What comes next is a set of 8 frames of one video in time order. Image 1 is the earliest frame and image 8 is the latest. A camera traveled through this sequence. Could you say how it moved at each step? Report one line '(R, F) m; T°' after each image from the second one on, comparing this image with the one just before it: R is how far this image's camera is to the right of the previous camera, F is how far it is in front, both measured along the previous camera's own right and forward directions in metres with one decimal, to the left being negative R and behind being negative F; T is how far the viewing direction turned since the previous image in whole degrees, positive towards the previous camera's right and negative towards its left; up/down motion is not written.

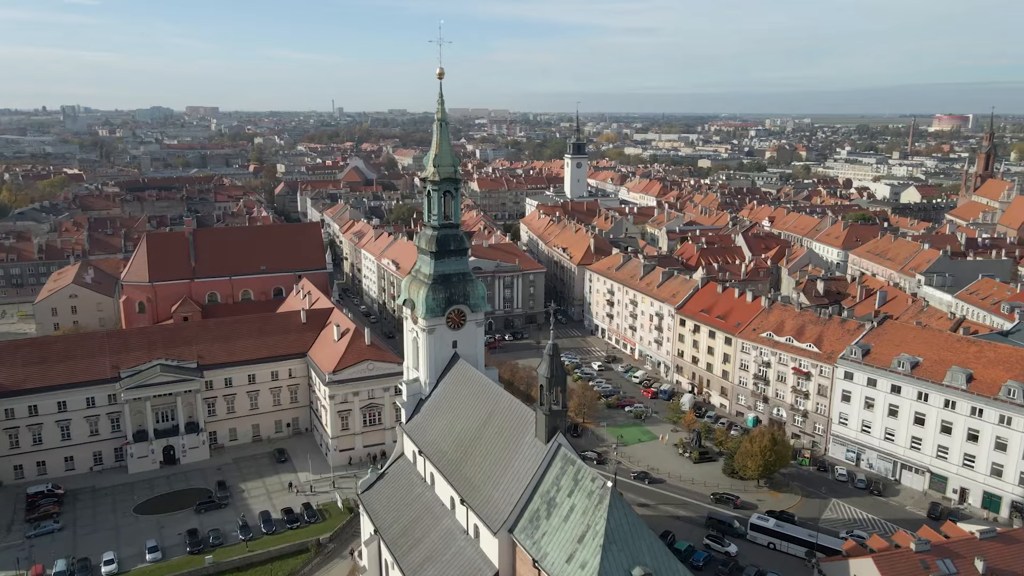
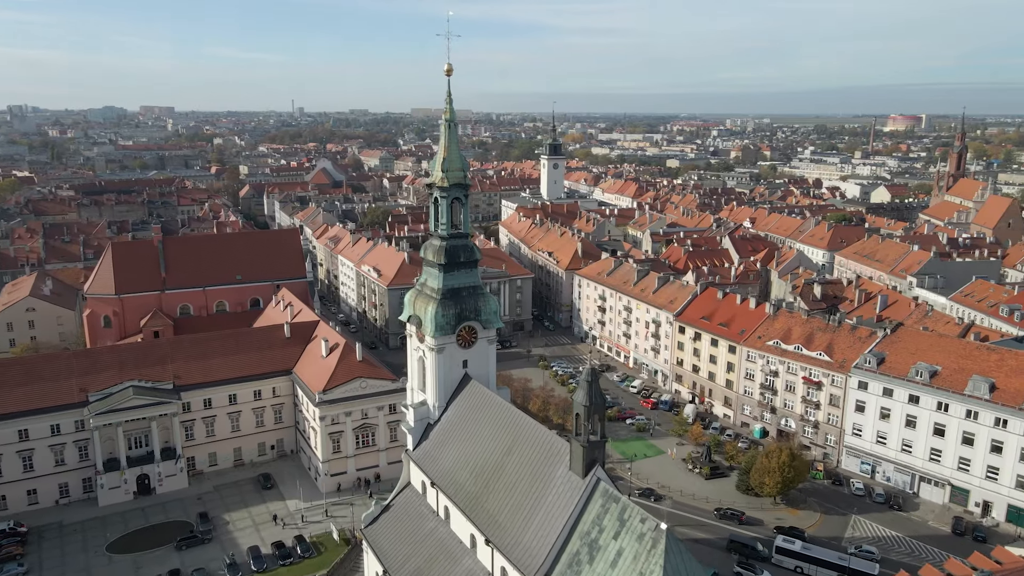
(-2.3, +2.8) m; +3°
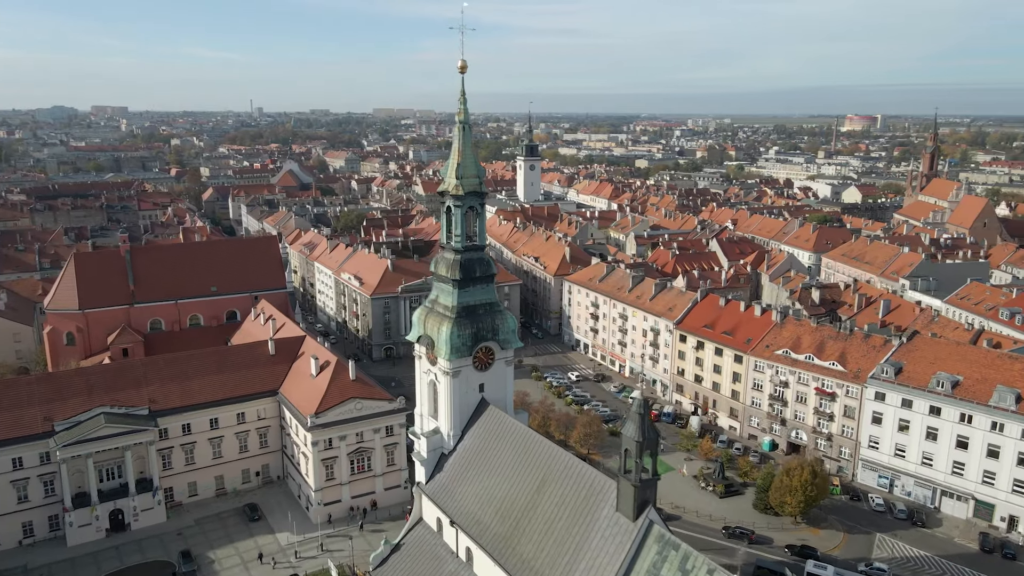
(-2.3, +2.8) m; +3°
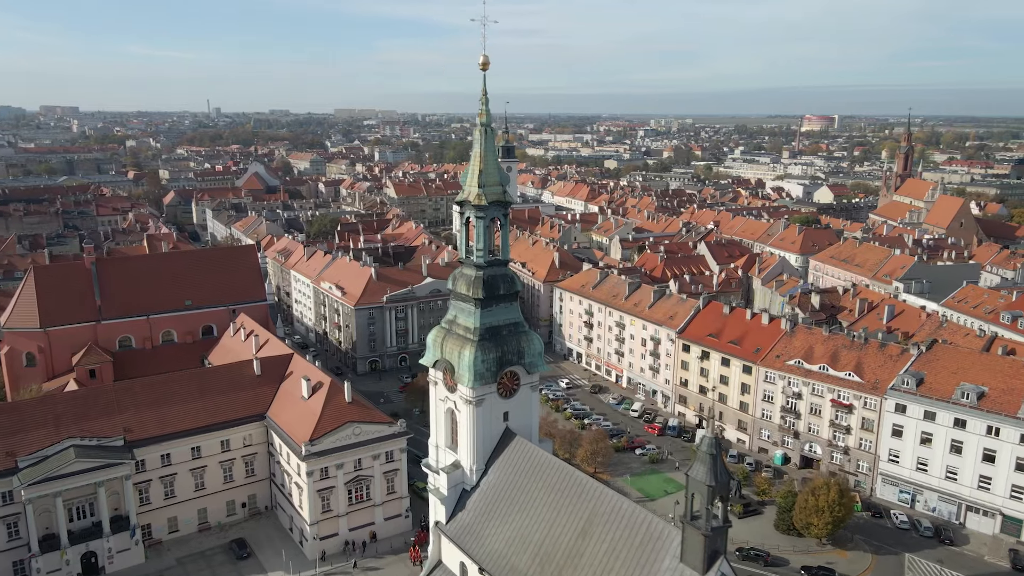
(-2.4, +2.8) m; +3°
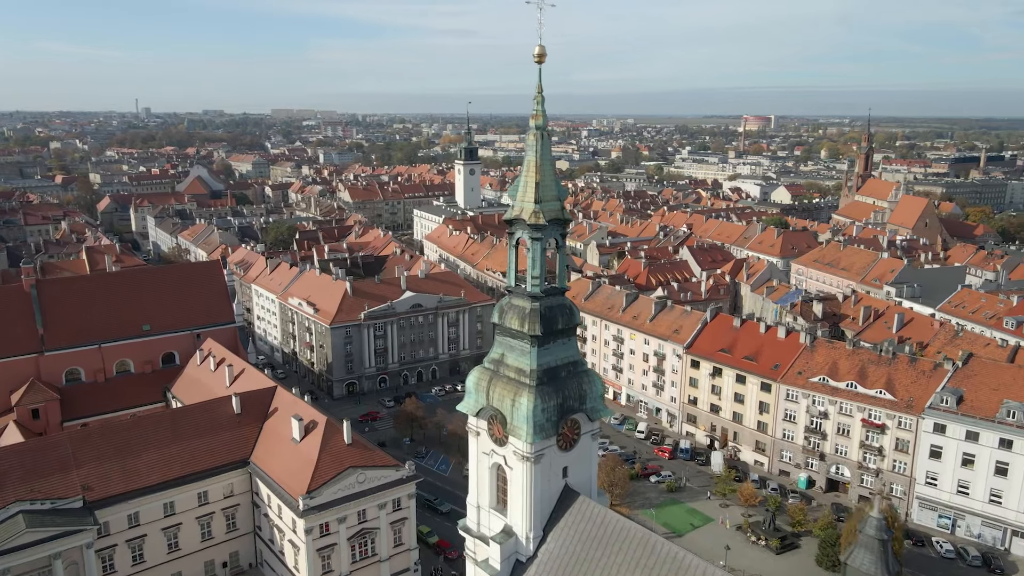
(-3.7, +4.5) m; +4°
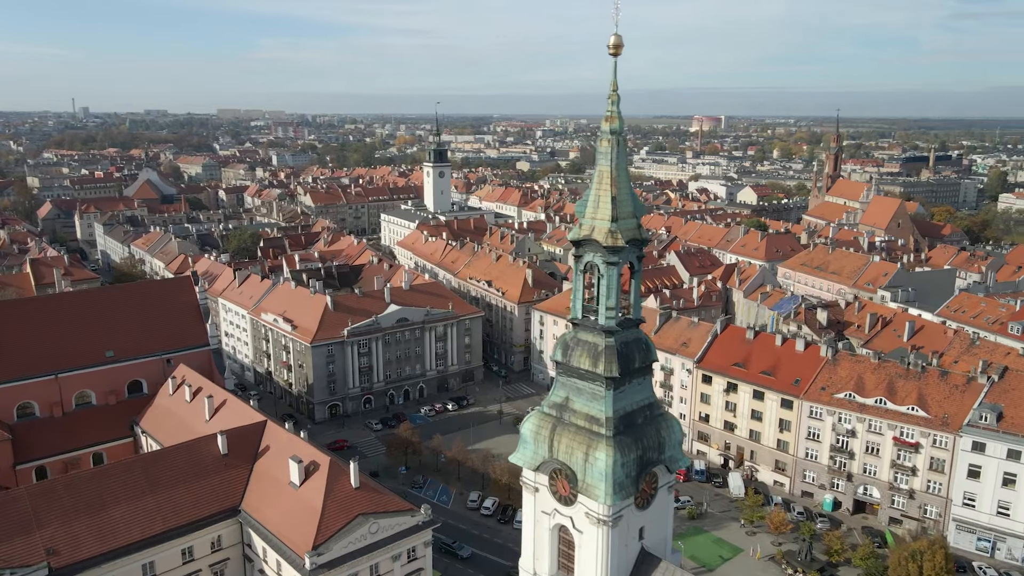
(-3.1, +3.7) m; +4°
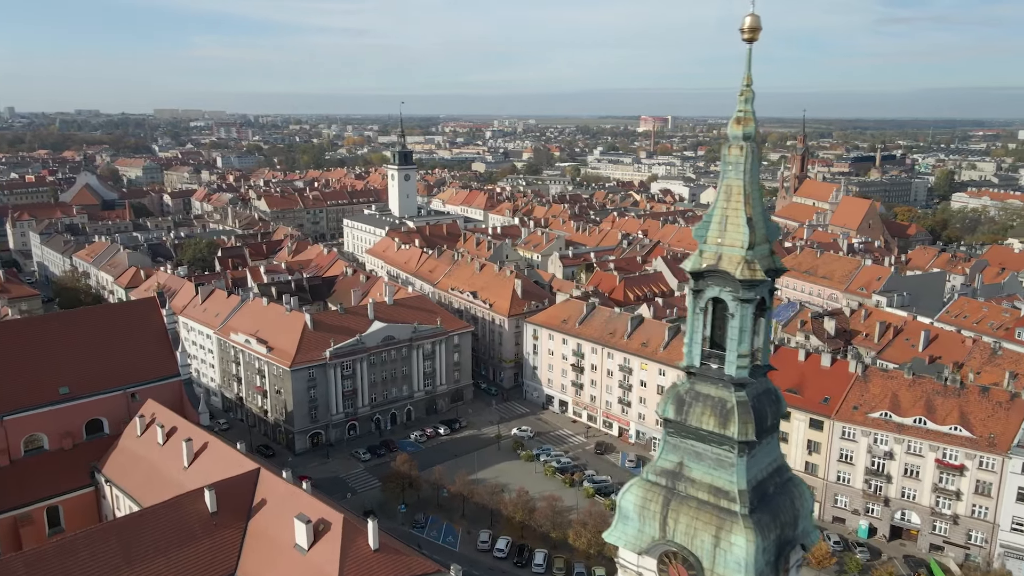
(-3.4, +4.1) m; +4°
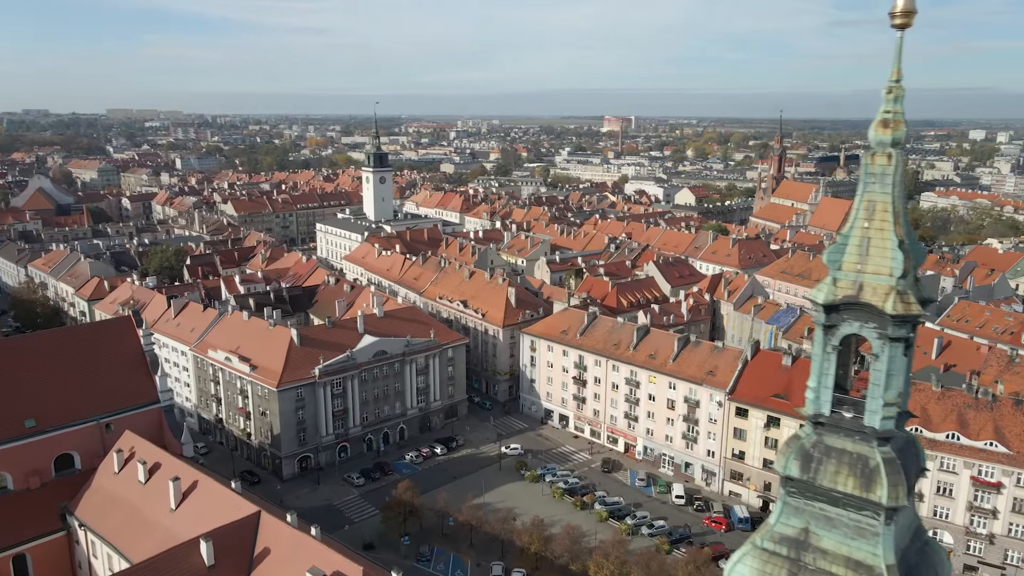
(-2.4, +2.9) m; +3°
